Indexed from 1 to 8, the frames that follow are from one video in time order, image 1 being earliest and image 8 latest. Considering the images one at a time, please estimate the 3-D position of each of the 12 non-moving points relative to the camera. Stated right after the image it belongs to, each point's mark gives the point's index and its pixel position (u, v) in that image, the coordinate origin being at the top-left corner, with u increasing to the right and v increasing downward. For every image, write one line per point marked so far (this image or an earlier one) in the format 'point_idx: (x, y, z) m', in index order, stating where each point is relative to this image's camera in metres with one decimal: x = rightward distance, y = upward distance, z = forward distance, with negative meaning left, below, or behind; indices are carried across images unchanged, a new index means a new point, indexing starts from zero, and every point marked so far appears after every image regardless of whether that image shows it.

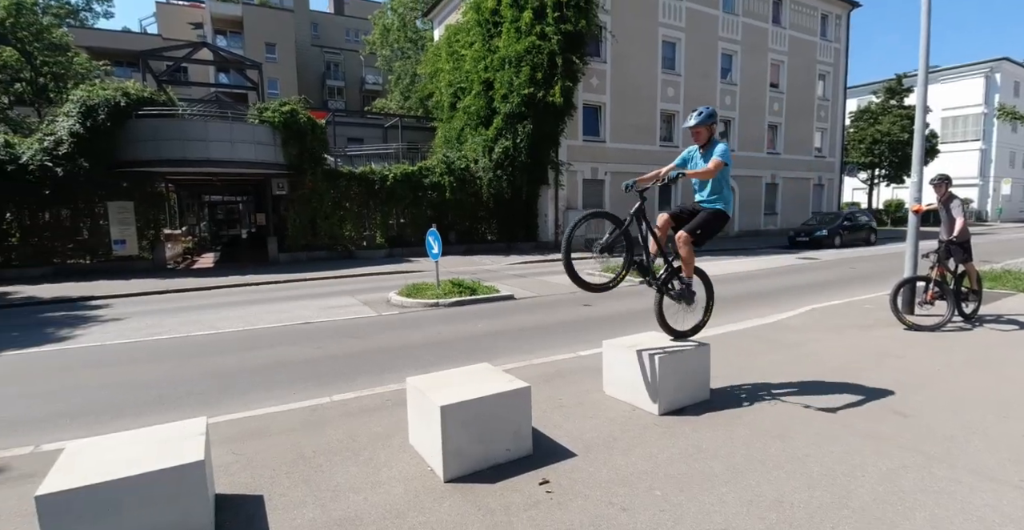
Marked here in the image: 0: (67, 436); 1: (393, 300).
0: (-3.9, -1.5, +4.6) m
1: (-2.4, -0.7, +10.9) m
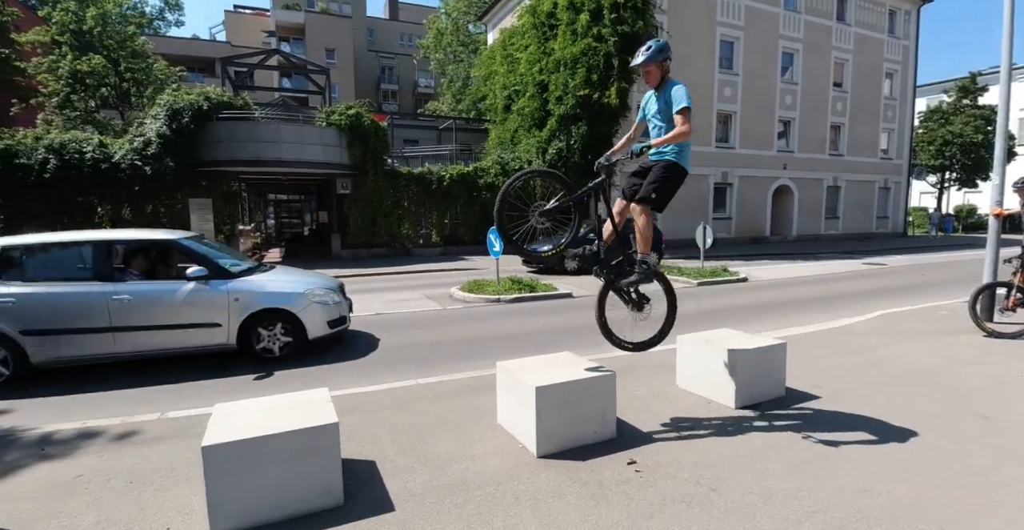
0: (-3.2, -1.4, +5.1) m
1: (-1.2, -0.7, +11.2) m
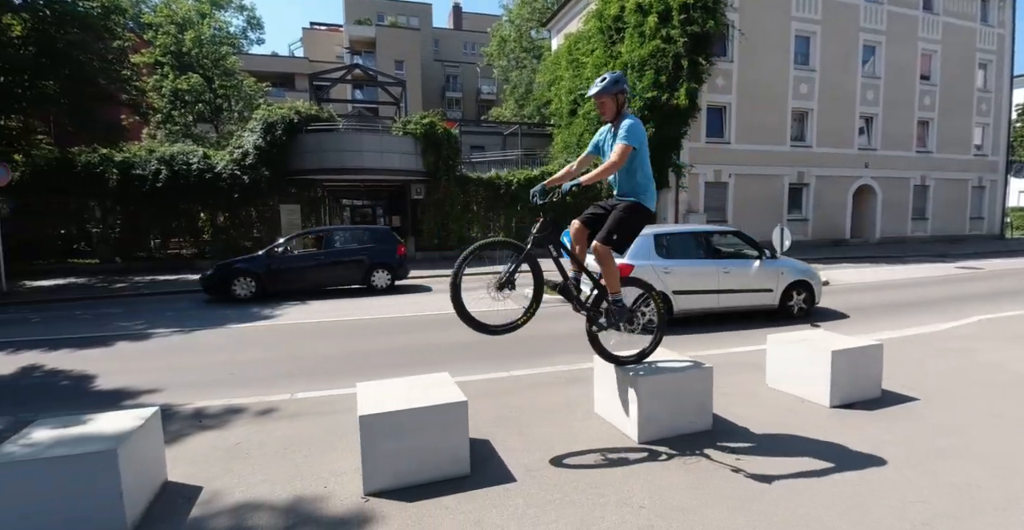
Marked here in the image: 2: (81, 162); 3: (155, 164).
0: (-2.2, -1.3, +5.7) m
1: (+0.4, -0.7, +11.6) m
2: (-14.0, +3.4, +17.1) m
3: (-12.0, +3.4, +17.7) m
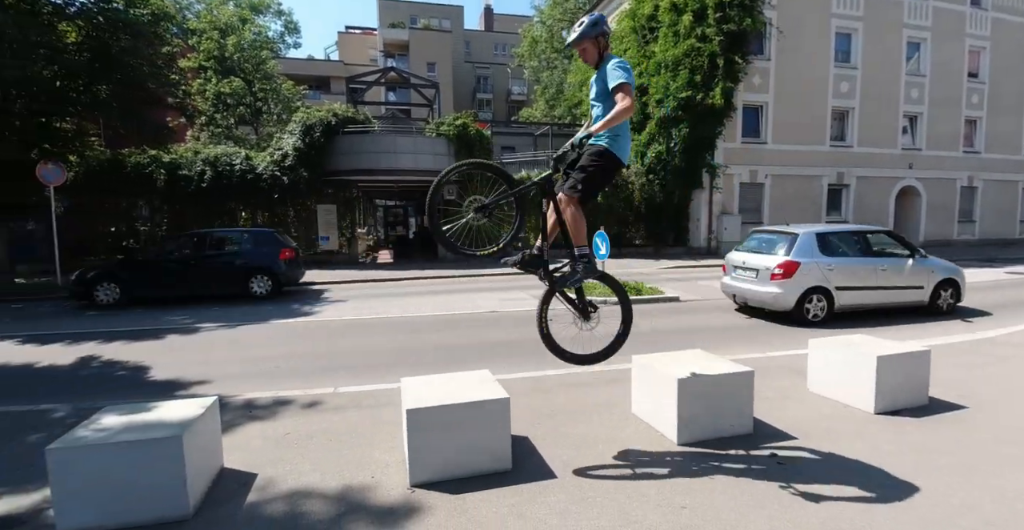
0: (-1.8, -1.3, +5.9) m
1: (+1.1, -0.7, +11.6) m
2: (-12.9, +3.5, +17.9) m
3: (-10.9, +3.5, +18.4) m
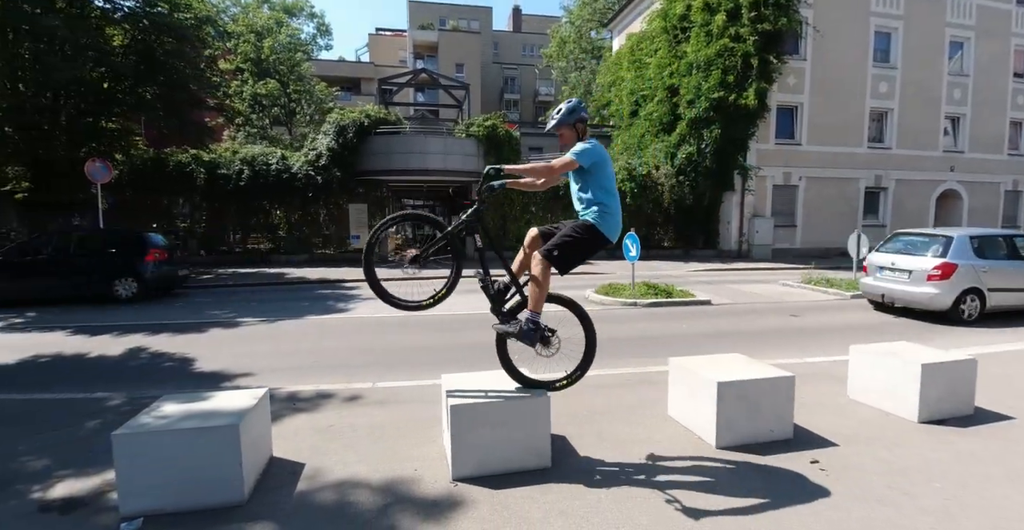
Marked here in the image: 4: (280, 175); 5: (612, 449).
0: (-1.4, -1.3, +6.0) m
1: (+1.8, -0.7, +11.6) m
2: (-11.9, +3.6, +18.5) m
3: (-9.9, +3.6, +18.9) m
4: (-8.5, +3.3, +19.0) m
5: (+0.8, -1.4, +4.1) m
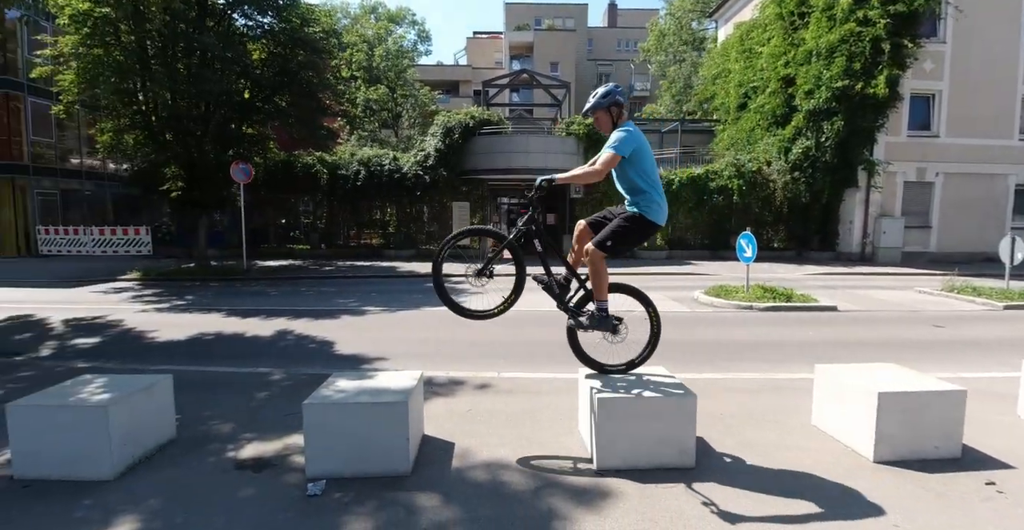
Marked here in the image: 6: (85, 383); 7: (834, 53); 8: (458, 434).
0: (0.0, -1.2, +6.2) m
1: (+4.1, -0.7, +11.2) m
2: (-8.2, +3.9, +20.2) m
3: (-6.1, +3.9, +20.3) m
4: (-4.7, +3.5, +20.2) m
5: (+1.8, -1.4, +4.0) m
6: (-3.2, -0.9, +4.0) m
7: (+11.9, +7.8, +19.4) m
8: (-0.4, -1.4, +4.3) m
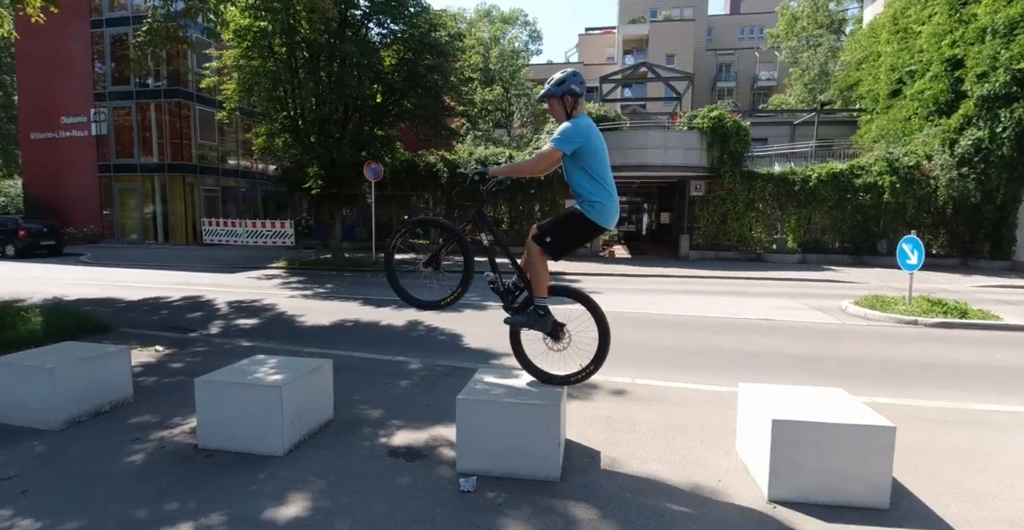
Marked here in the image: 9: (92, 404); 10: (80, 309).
0: (+1.5, -1.3, +5.9) m
1: (+6.5, -0.9, +10.0) m
2: (-3.7, +4.2, +21.2) m
3: (-1.6, +4.1, +20.9) m
4: (-0.3, +3.6, +20.5) m
5: (+2.9, -1.5, +3.3) m
6: (-2.1, -0.8, +4.3) m
7: (+16.0, +7.5, +16.5) m
8: (+0.7, -1.4, +4.1) m
9: (-3.8, -1.3, +4.8) m
10: (-7.6, -0.8, +9.3) m
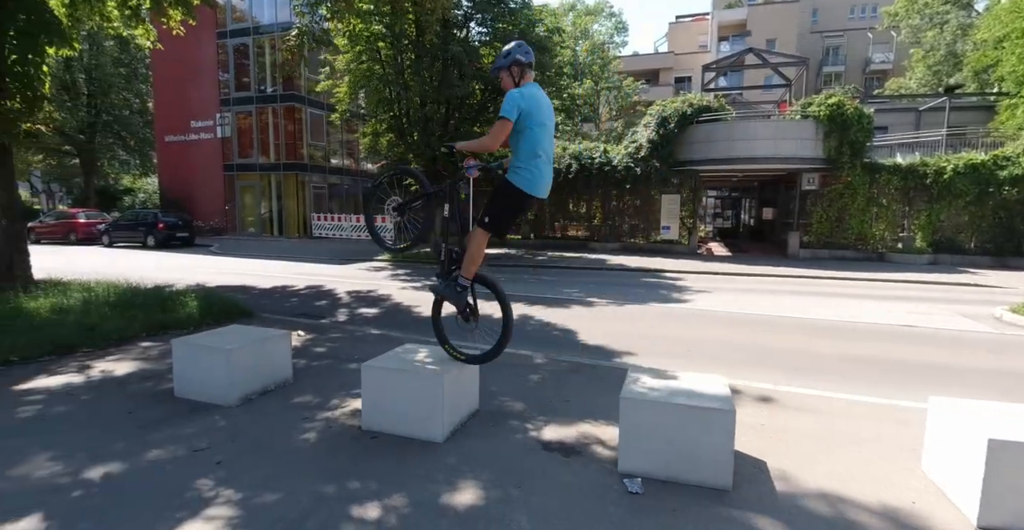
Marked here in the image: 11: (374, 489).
0: (+2.9, -1.2, +5.6) m
1: (+8.4, -0.9, +8.9) m
2: (+0.1, +4.4, +21.4) m
3: (+2.1, +4.2, +20.7) m
4: (+3.3, +3.8, +20.2) m
5: (+3.9, -1.5, +2.8) m
6: (-0.8, -0.7, +4.5) m
7: (+18.9, +7.3, +13.8) m
8: (+1.8, -1.4, +3.9) m
9: (-2.5, -1.2, +5.2) m
10: (-5.6, -0.6, +10.2) m
11: (-0.9, -1.4, +3.3) m
